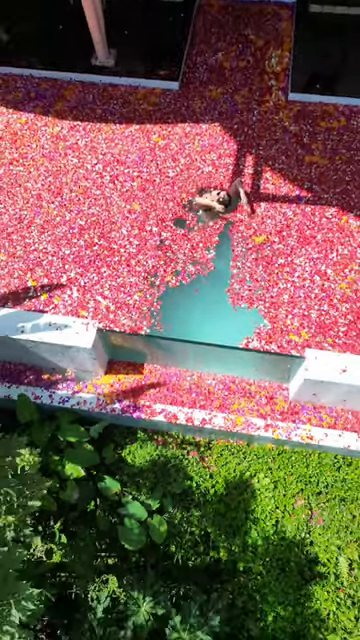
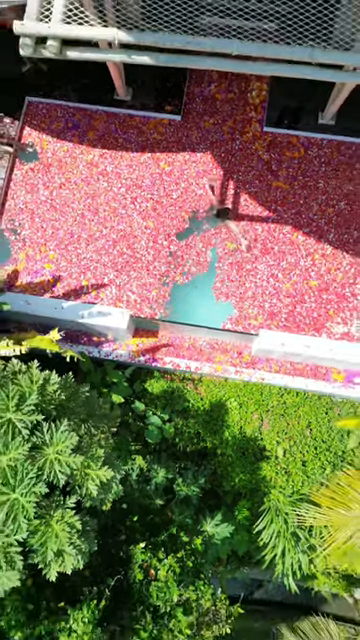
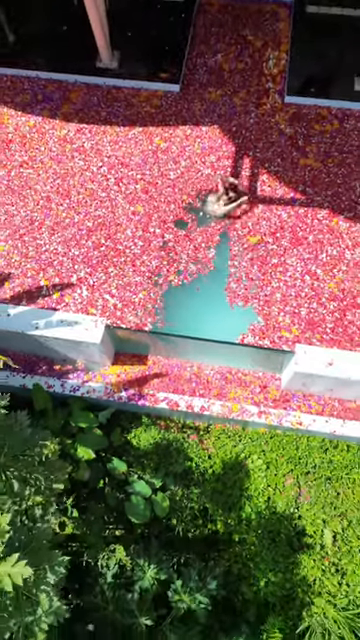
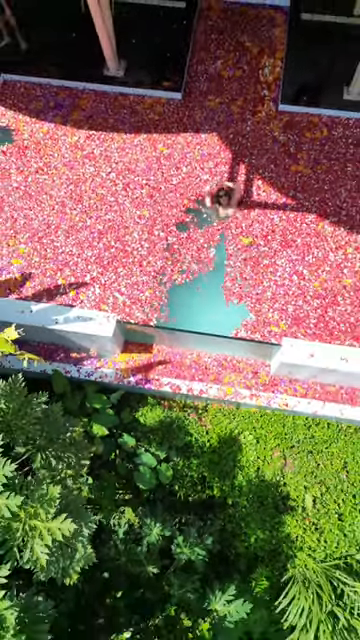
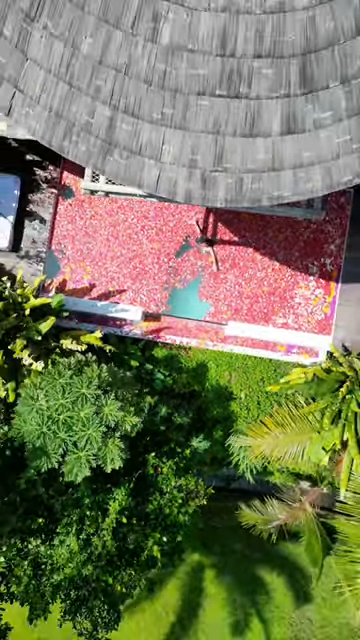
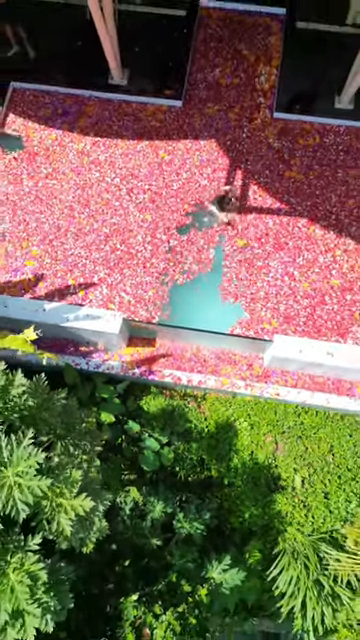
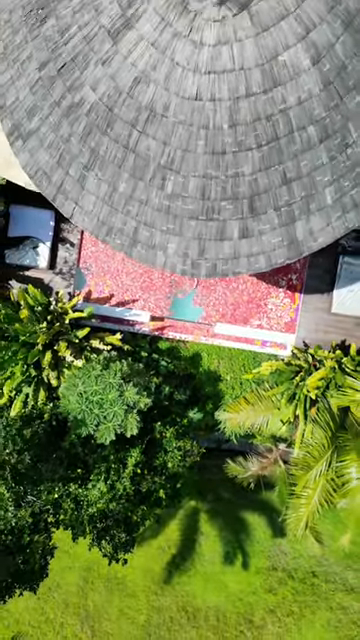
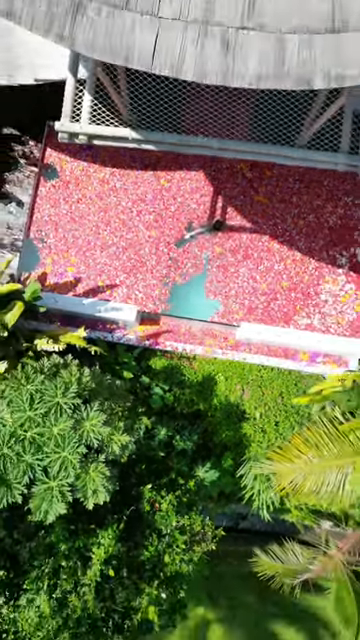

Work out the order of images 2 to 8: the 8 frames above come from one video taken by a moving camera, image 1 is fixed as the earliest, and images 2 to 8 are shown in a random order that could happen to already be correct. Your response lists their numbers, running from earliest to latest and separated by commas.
3, 4, 6, 2, 8, 5, 7
